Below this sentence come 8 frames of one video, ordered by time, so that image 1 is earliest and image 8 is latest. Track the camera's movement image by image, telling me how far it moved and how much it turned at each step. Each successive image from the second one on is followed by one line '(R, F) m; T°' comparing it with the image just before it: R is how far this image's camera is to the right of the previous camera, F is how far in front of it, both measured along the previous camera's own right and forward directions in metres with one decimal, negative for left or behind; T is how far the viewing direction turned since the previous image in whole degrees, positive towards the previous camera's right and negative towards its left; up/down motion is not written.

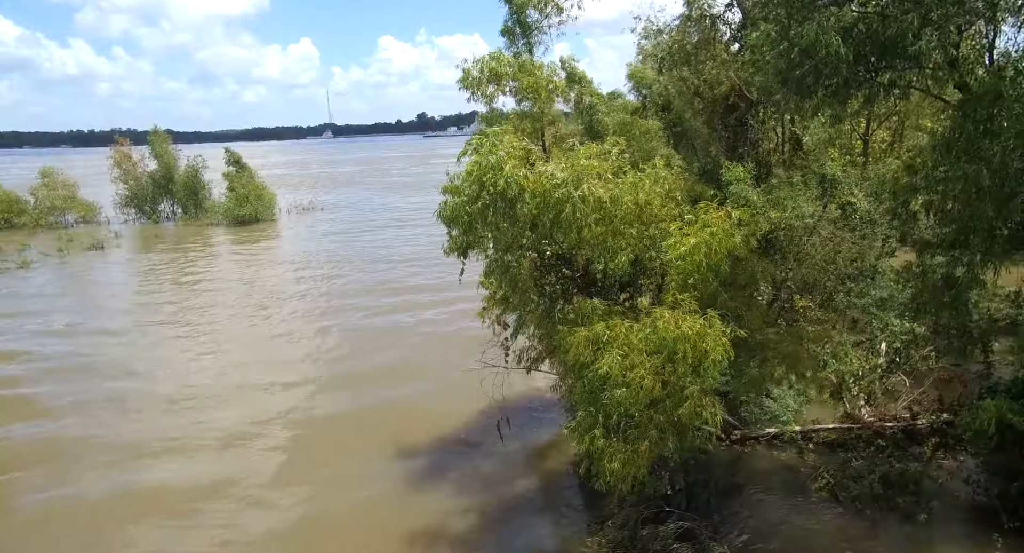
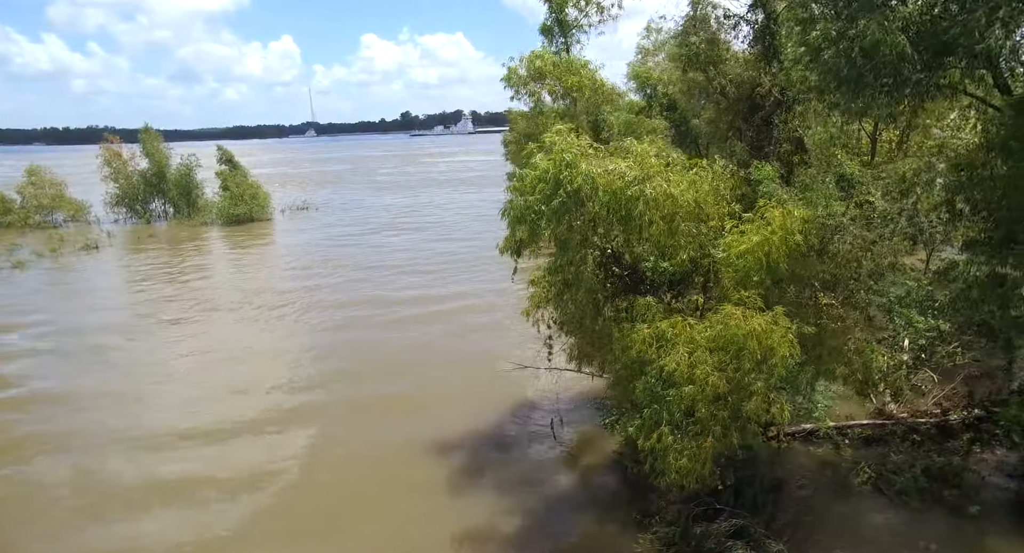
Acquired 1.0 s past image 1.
(-0.6, 0.0) m; +1°
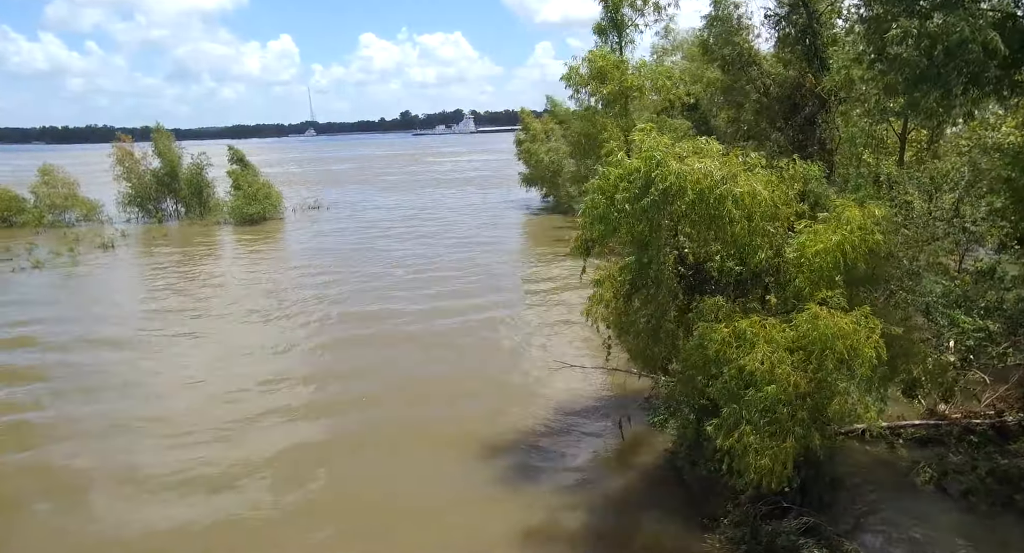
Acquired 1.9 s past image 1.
(-0.6, 0.0) m; 0°
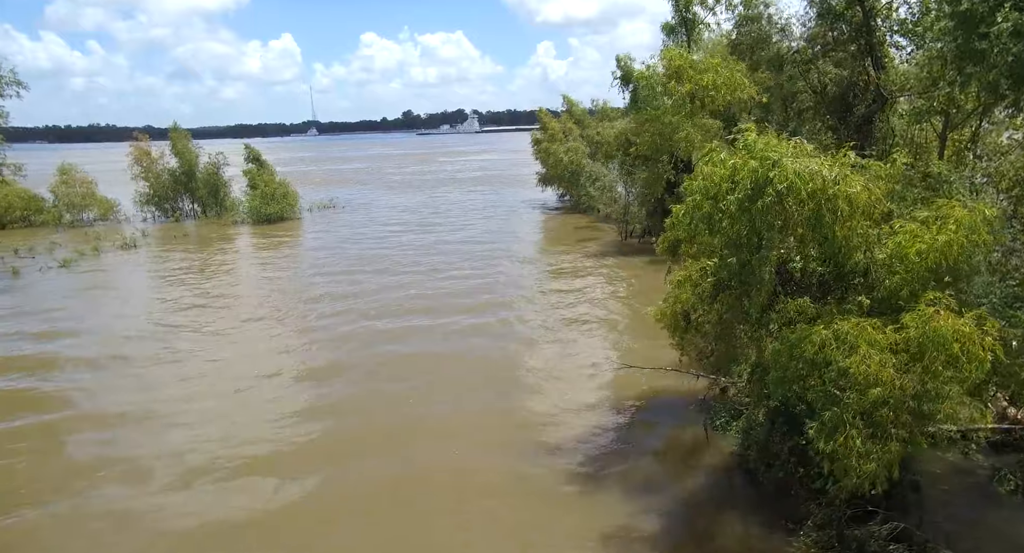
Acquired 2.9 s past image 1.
(-0.7, +0.1) m; 0°
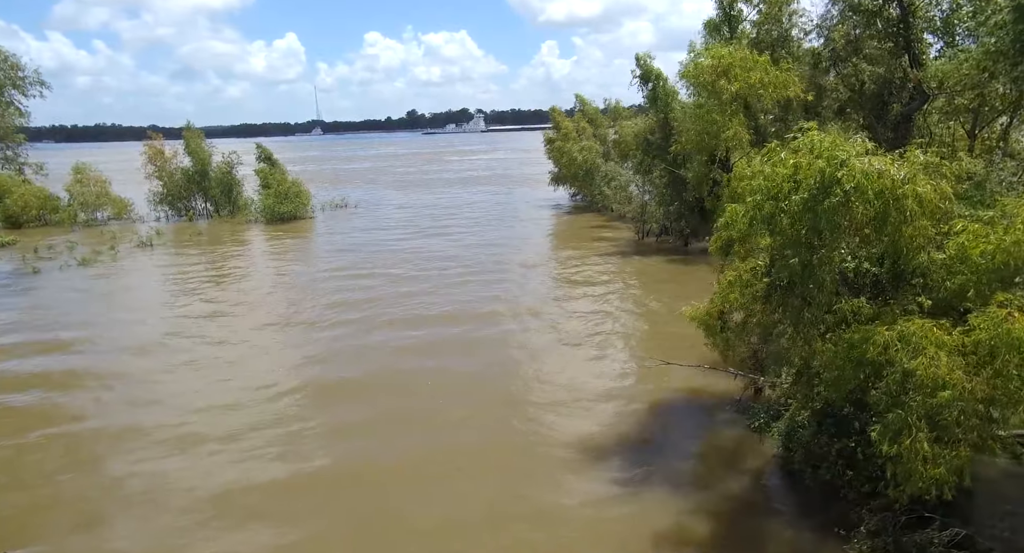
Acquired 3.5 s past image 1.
(-0.4, +0.1) m; 0°
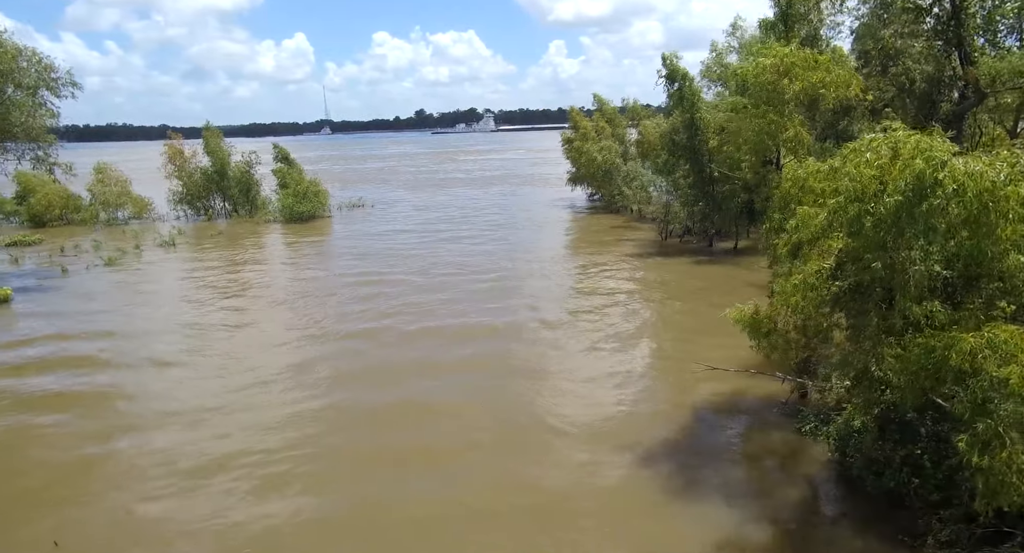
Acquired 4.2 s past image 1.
(-0.5, +0.1) m; -1°
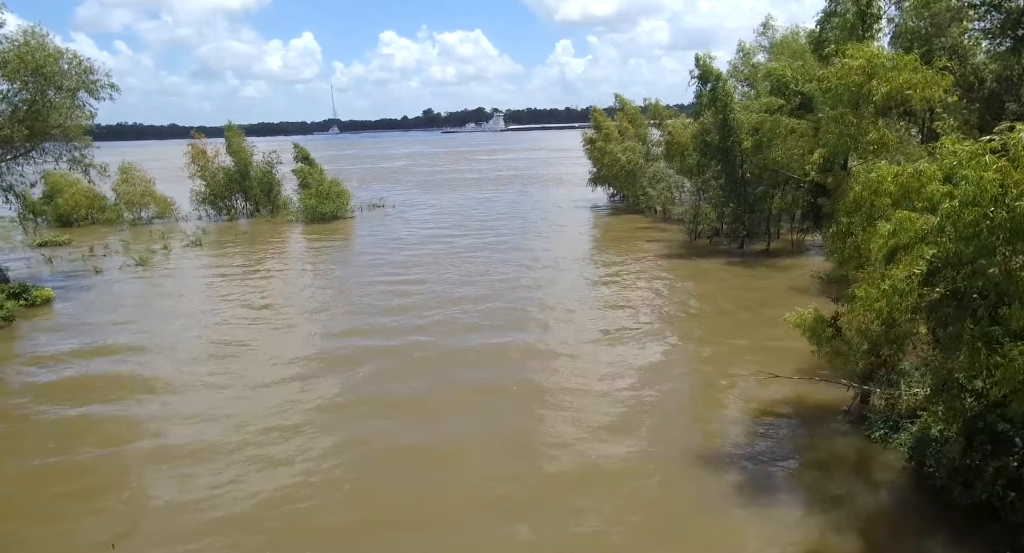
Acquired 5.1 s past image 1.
(-0.7, +0.1) m; -1°
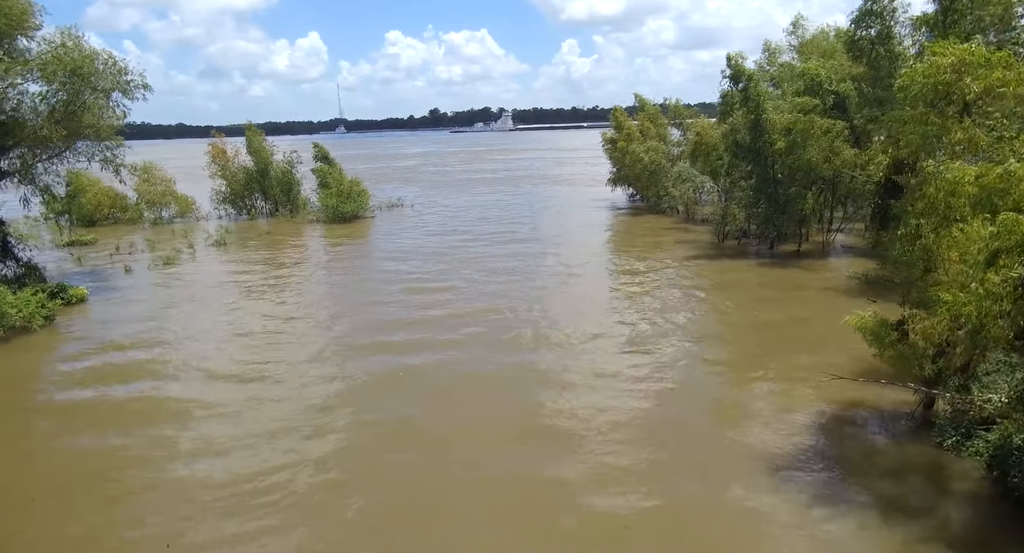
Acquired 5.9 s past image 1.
(-0.7, +0.2) m; -1°
